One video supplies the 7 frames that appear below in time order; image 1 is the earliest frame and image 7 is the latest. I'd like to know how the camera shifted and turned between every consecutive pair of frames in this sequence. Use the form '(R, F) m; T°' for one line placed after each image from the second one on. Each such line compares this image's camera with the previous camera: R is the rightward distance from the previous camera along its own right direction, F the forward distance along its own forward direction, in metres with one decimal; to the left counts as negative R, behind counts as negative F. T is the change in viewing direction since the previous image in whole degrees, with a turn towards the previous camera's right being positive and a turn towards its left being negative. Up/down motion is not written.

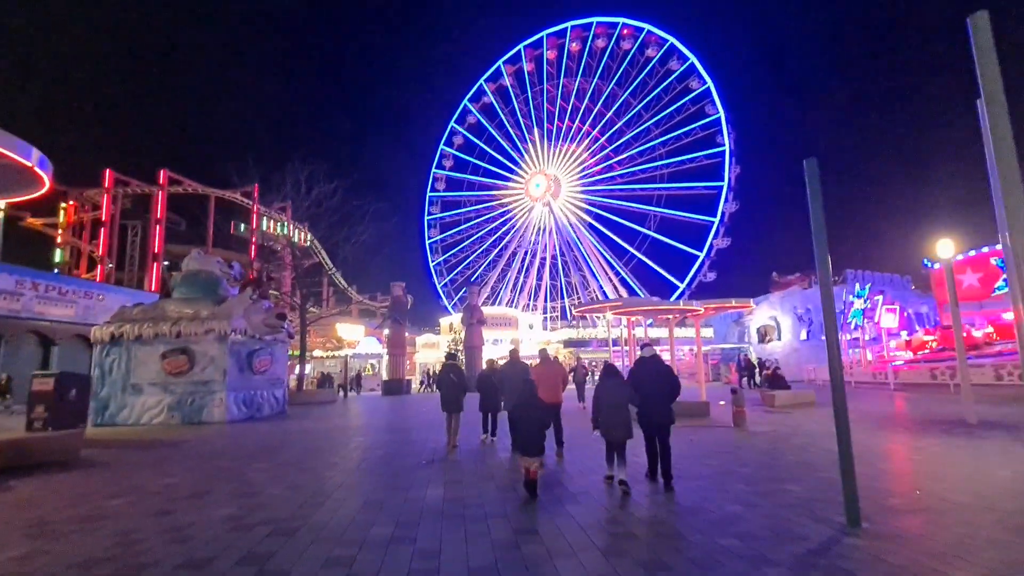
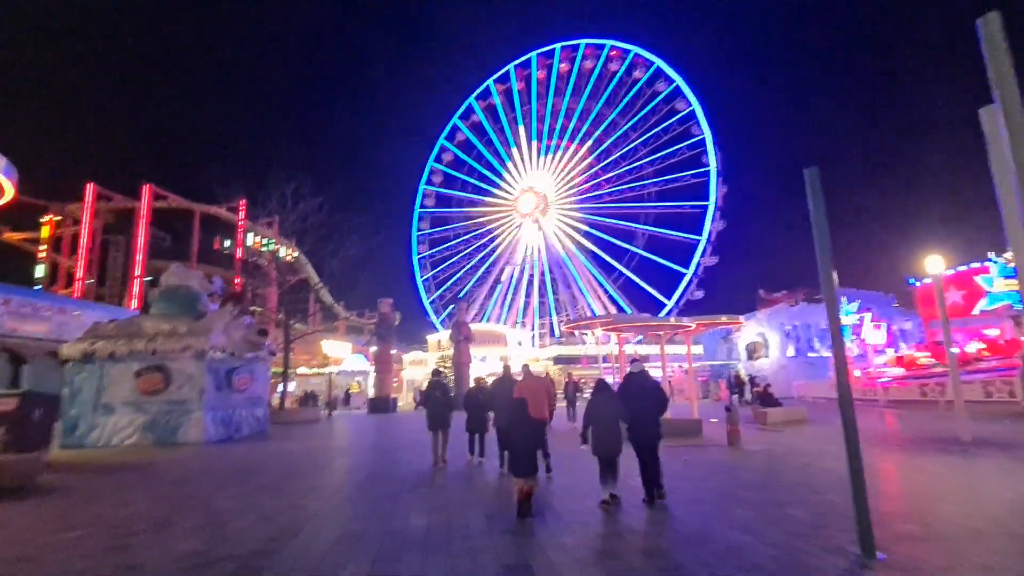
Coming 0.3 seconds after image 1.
(0.0, +0.3) m; +1°
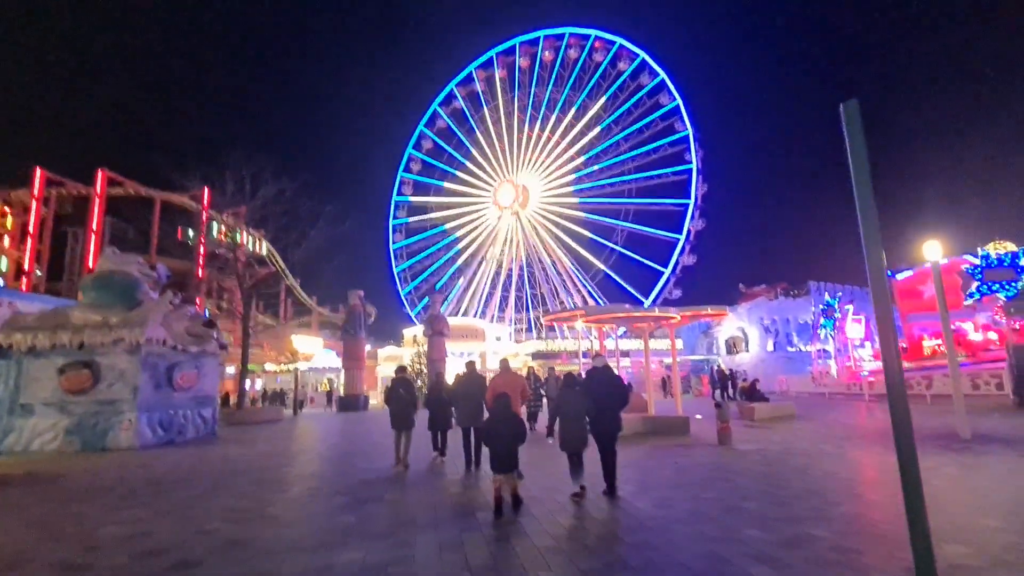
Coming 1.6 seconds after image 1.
(+0.2, +1.2) m; +2°
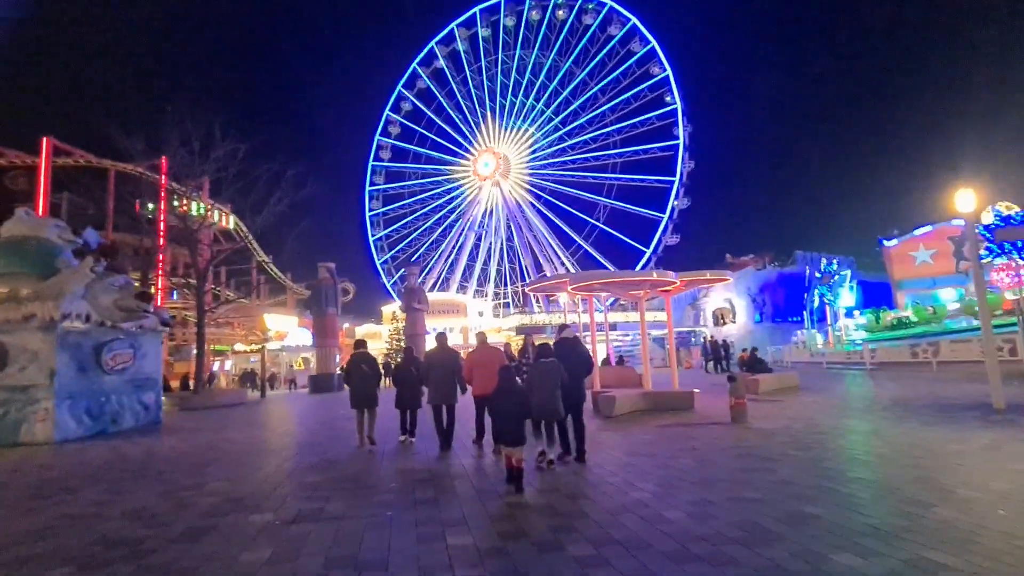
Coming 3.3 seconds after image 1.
(0.0, +1.7) m; +2°
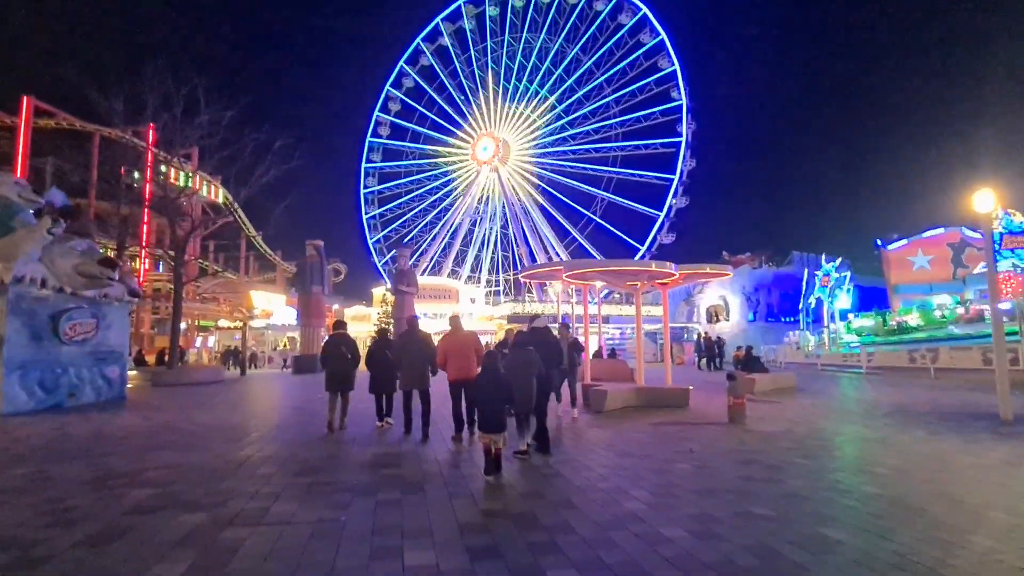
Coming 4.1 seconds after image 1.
(+0.1, +0.7) m; +1°
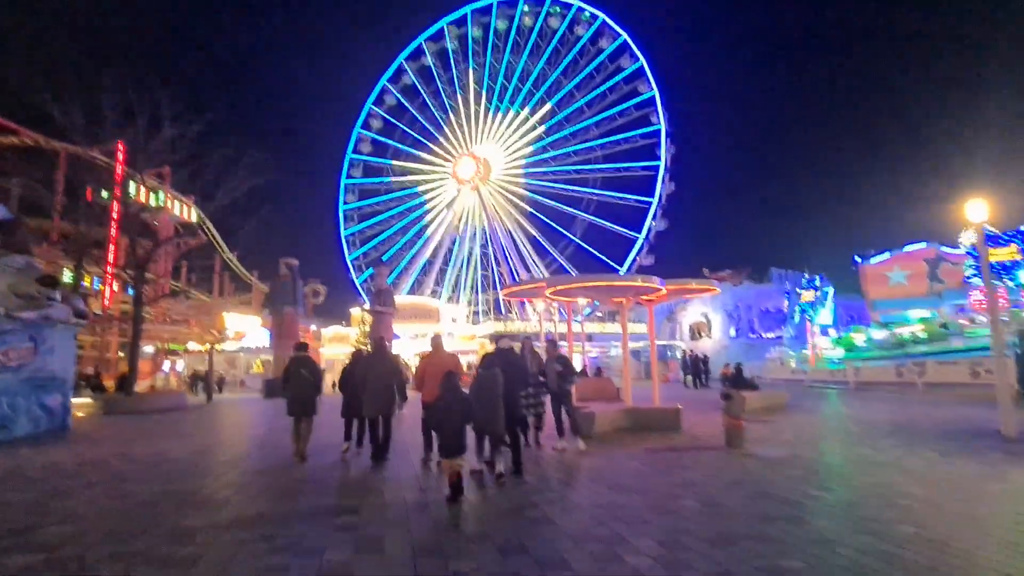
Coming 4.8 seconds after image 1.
(0.0, +0.7) m; +2°
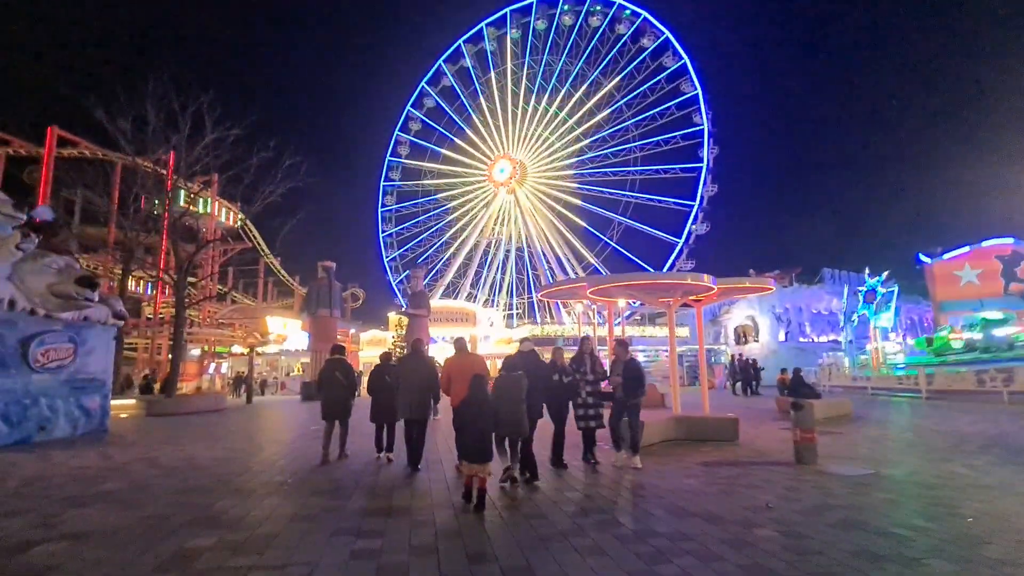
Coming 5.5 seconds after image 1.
(-0.1, +0.7) m; -4°
